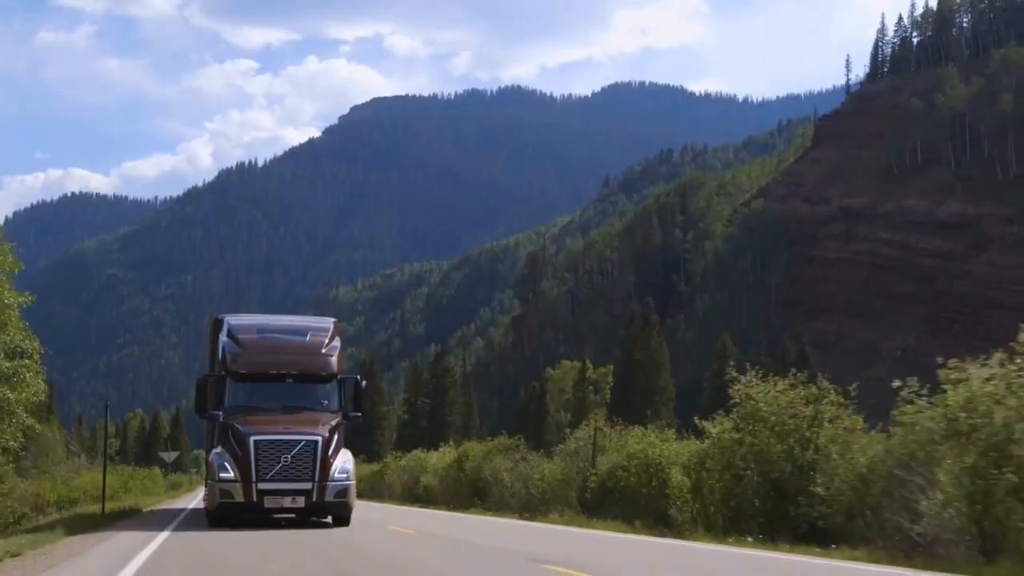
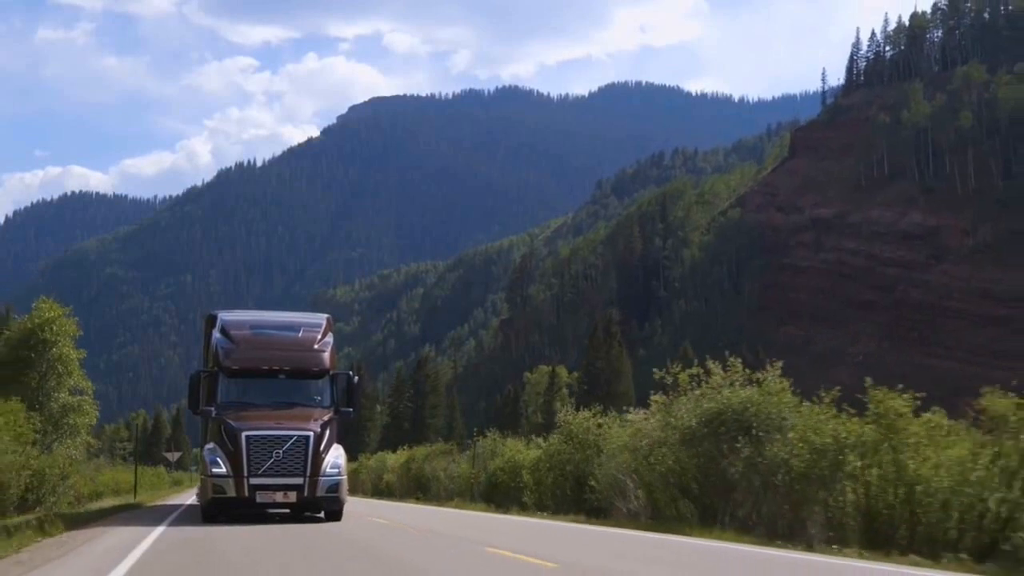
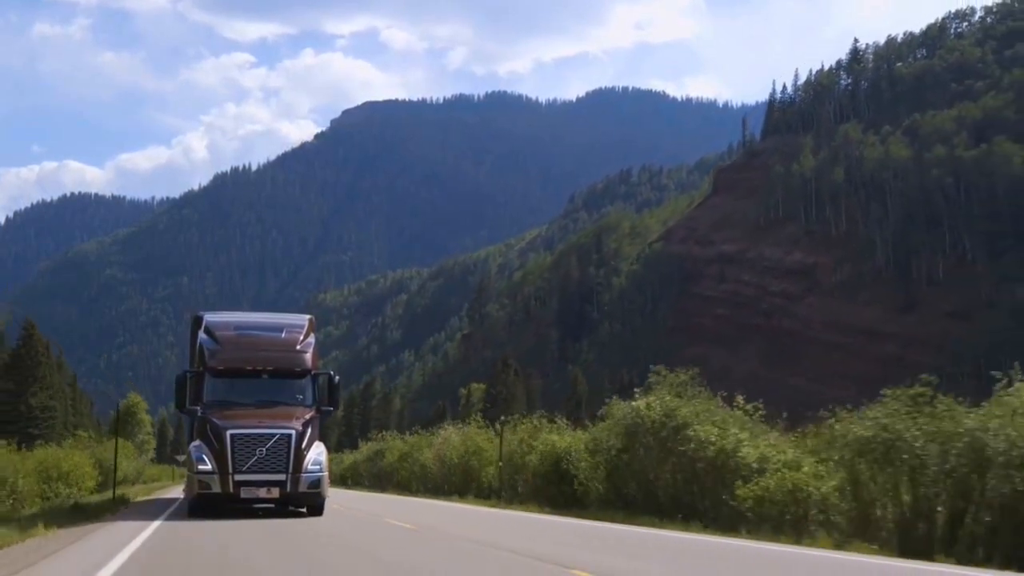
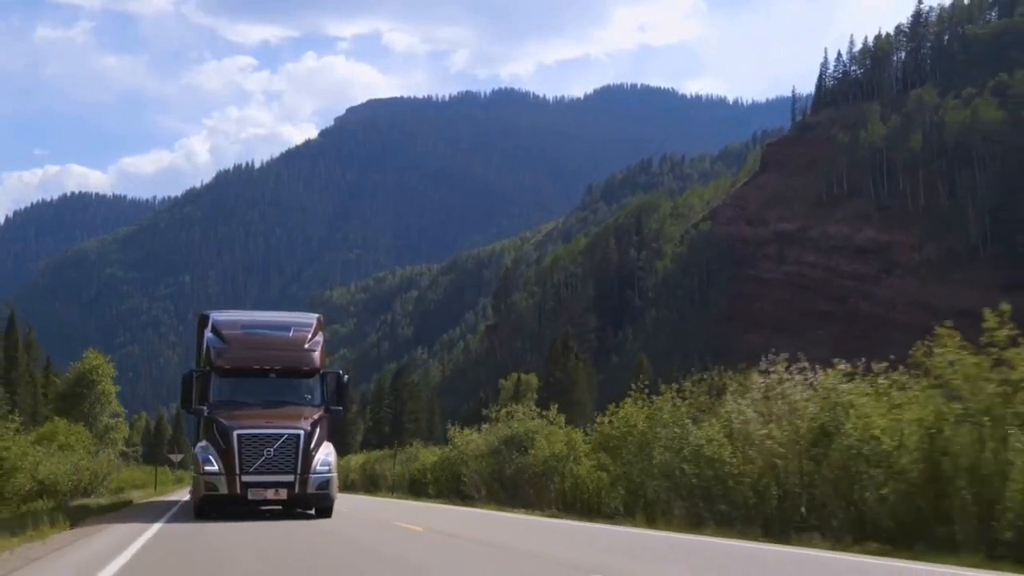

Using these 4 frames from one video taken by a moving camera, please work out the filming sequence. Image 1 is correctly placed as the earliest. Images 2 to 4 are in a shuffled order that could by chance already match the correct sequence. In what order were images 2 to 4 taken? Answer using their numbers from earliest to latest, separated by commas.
2, 4, 3
